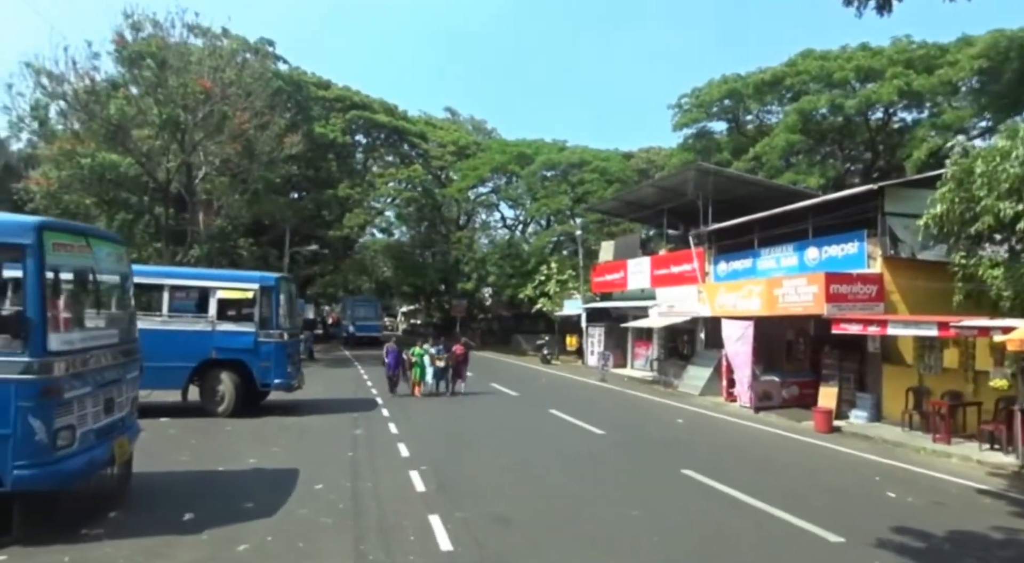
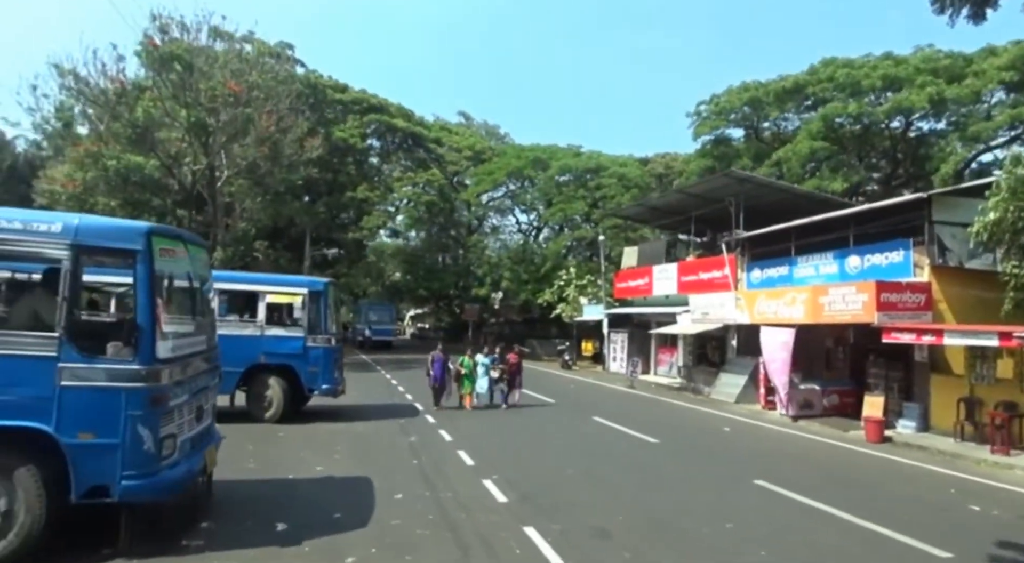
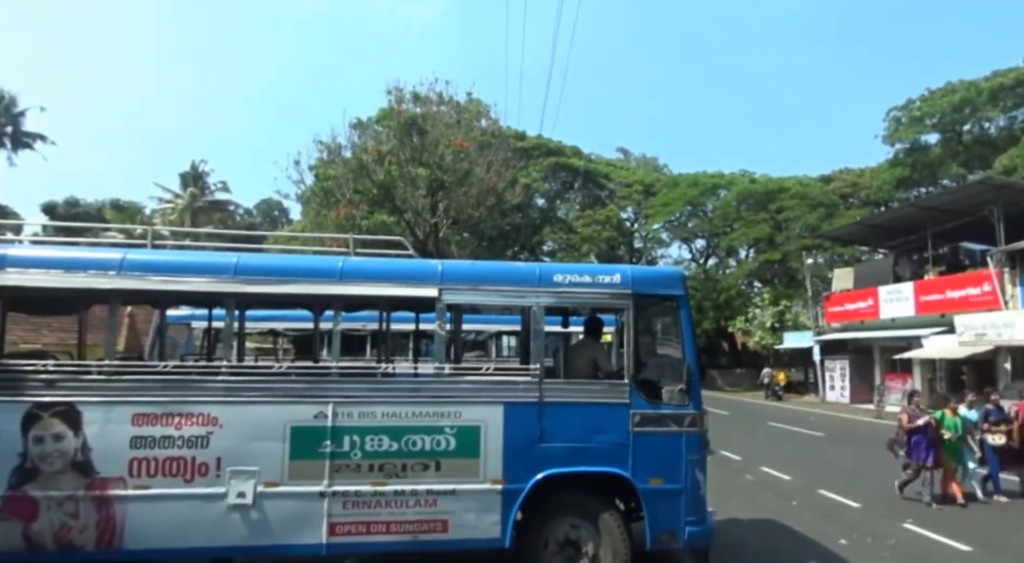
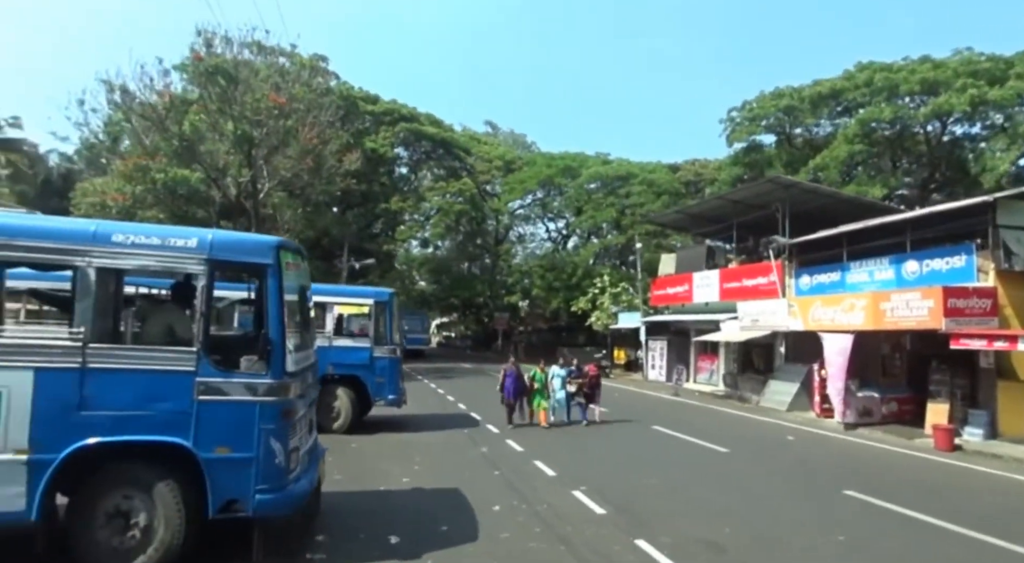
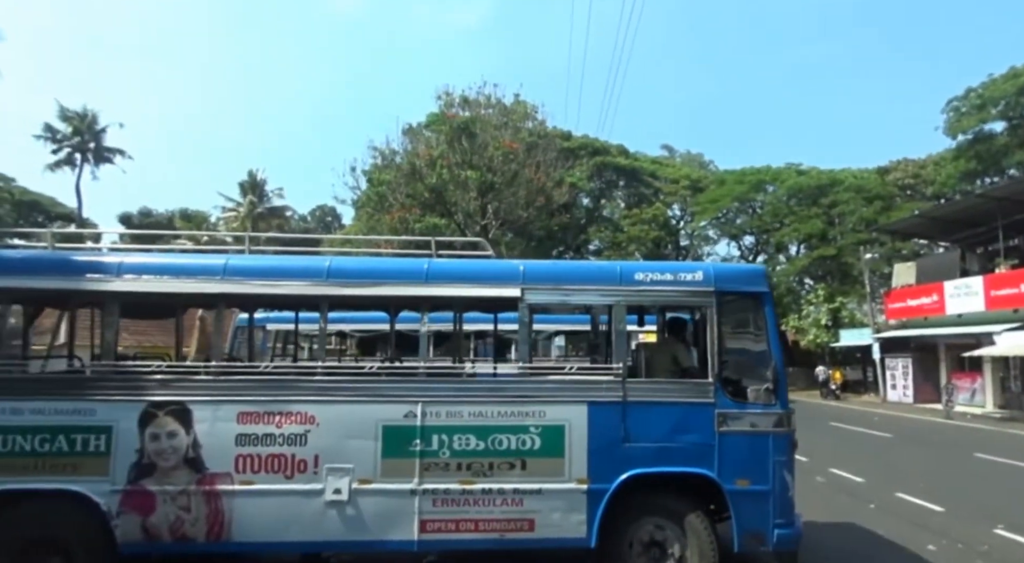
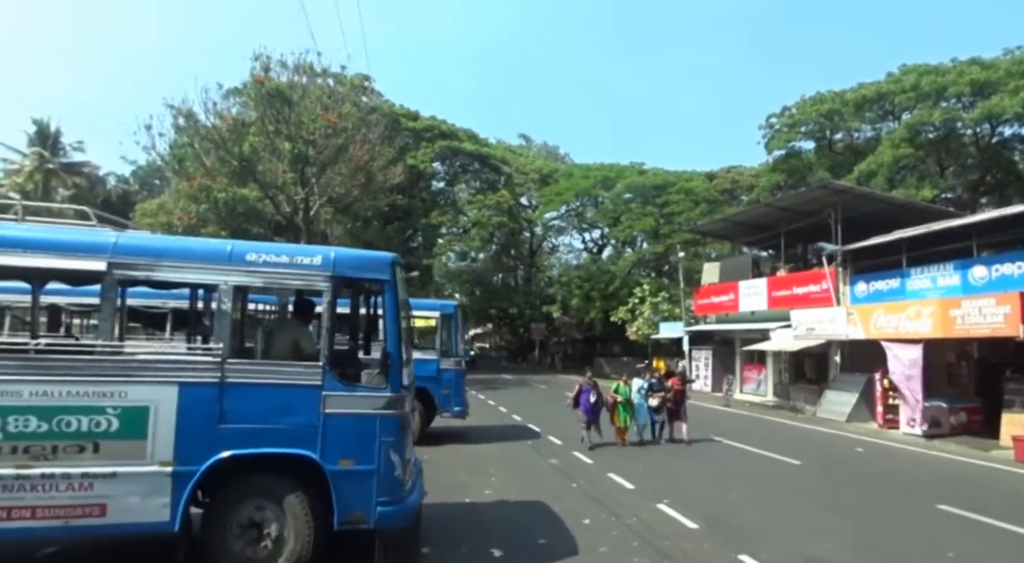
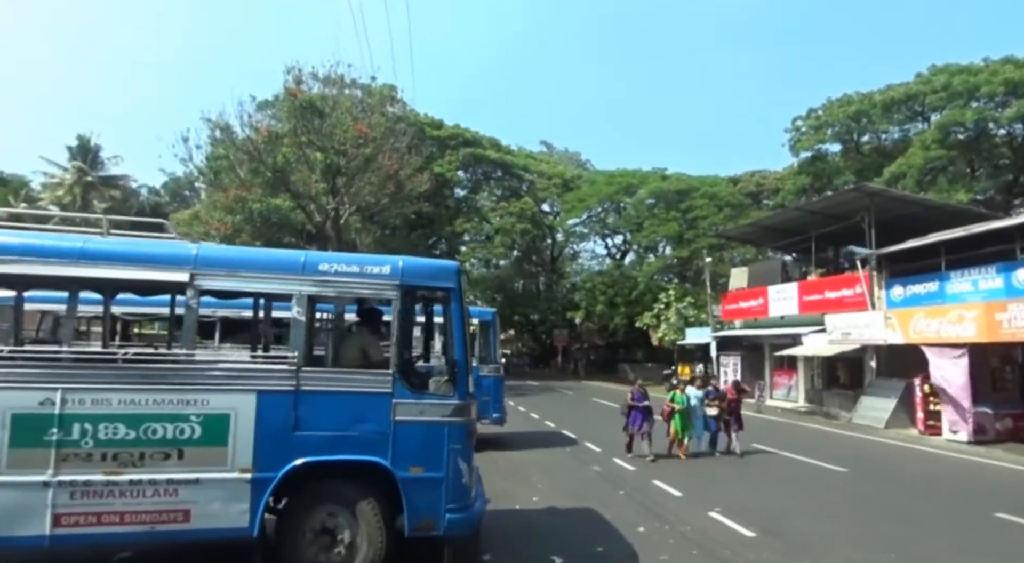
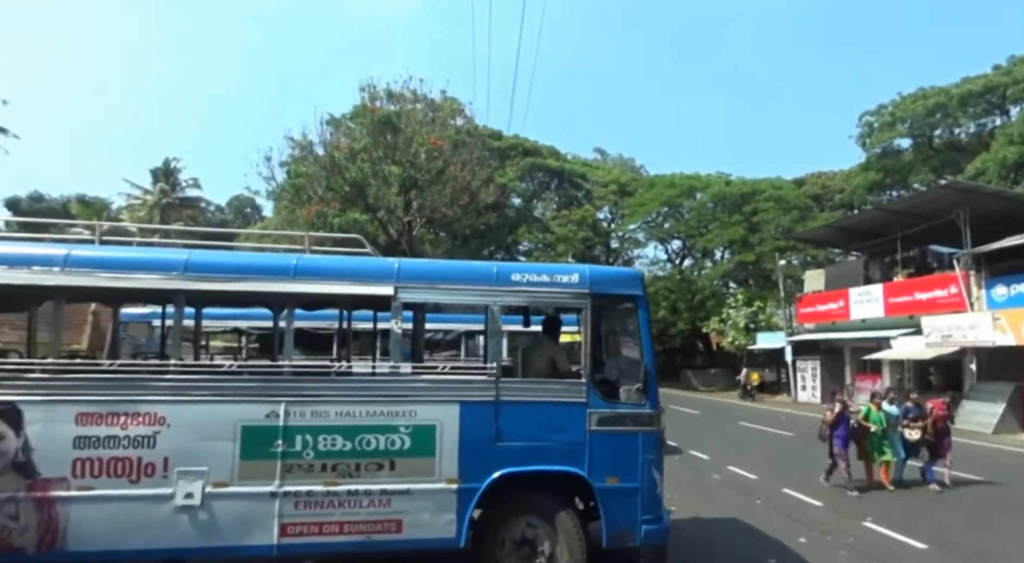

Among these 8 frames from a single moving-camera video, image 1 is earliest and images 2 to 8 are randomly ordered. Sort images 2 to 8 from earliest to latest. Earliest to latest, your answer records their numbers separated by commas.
2, 4, 6, 7, 8, 3, 5
